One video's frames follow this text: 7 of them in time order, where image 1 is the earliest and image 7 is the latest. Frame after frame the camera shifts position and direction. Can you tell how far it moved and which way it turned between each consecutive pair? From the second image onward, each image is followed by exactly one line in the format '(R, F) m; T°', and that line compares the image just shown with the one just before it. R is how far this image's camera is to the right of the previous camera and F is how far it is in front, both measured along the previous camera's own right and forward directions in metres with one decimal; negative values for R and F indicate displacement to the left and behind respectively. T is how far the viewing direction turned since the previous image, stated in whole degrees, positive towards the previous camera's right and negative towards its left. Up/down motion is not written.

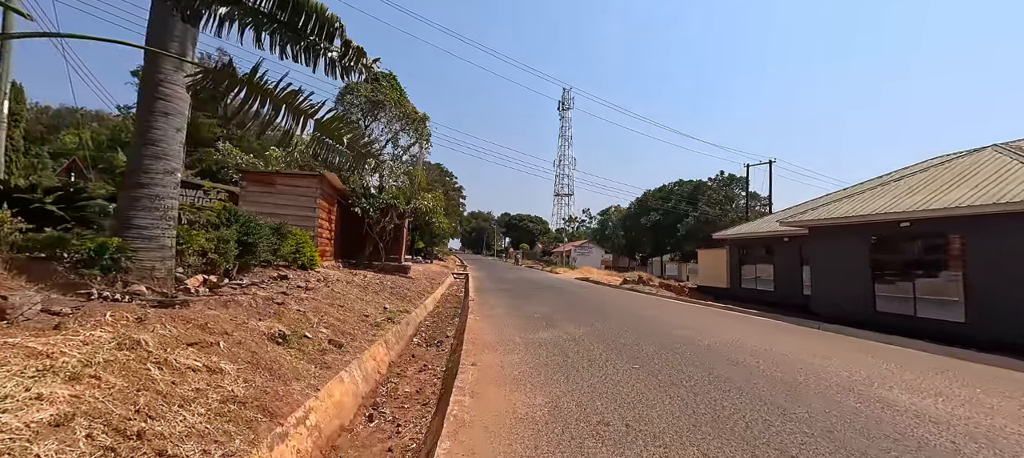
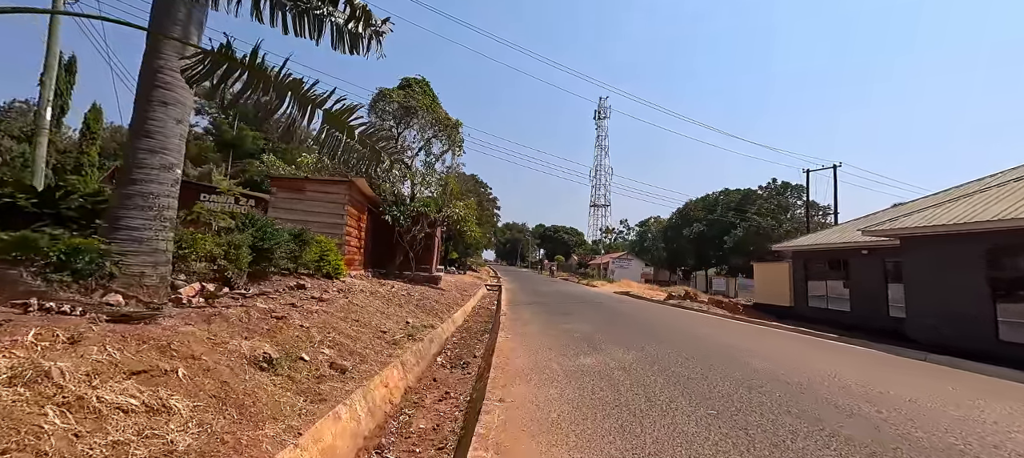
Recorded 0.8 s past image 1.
(0.0, +0.9) m; -5°
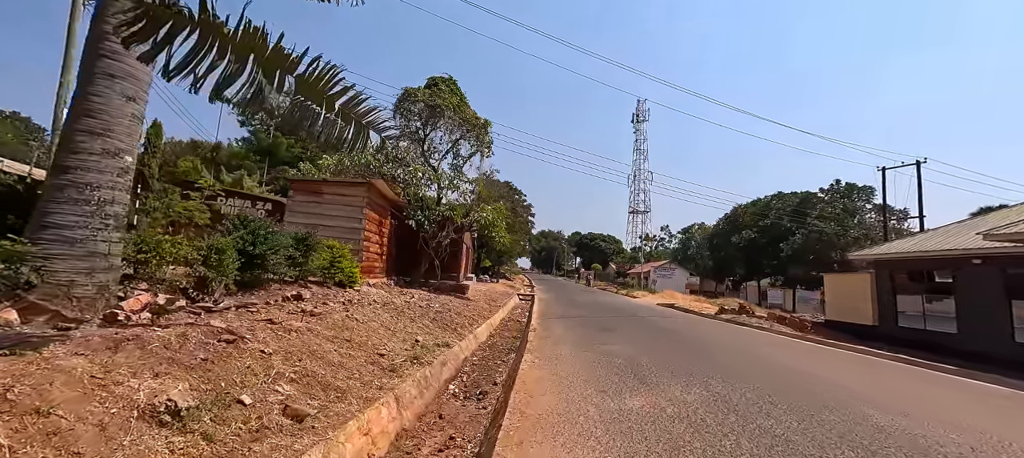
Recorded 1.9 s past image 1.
(+0.1, +1.2) m; -5°
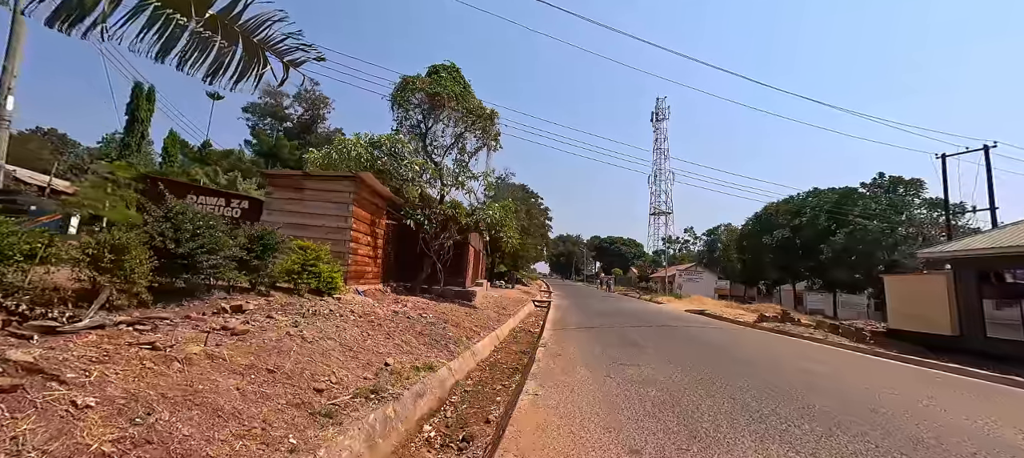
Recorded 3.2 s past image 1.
(+0.3, +1.5) m; -3°
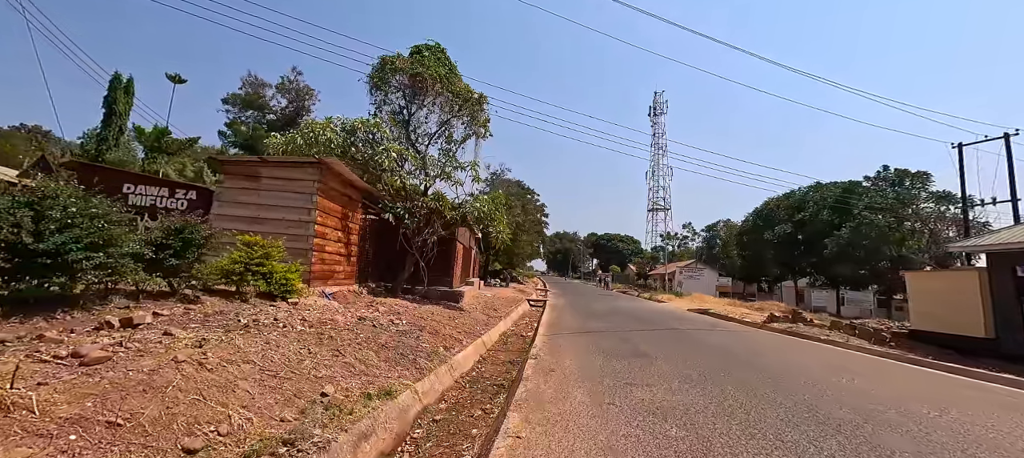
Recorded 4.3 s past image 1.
(+0.2, +1.2) m; 0°
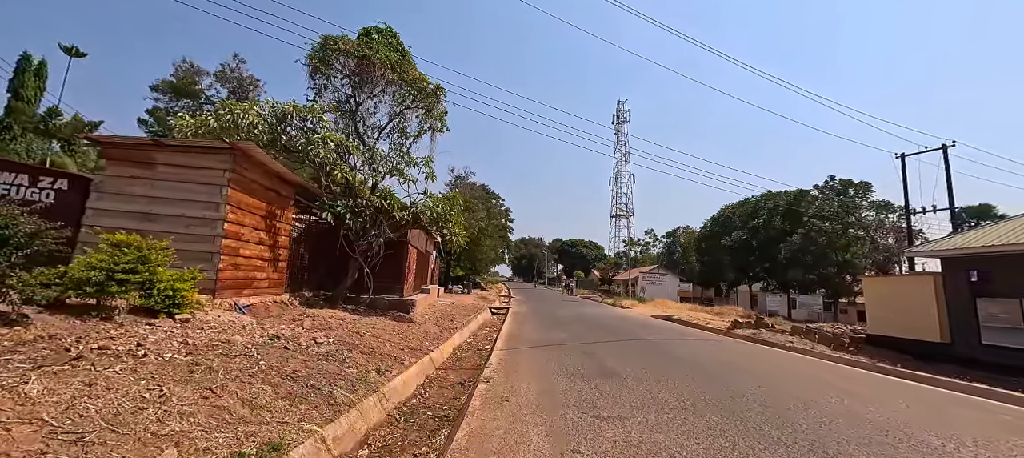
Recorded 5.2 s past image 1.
(+0.2, +1.0) m; +5°
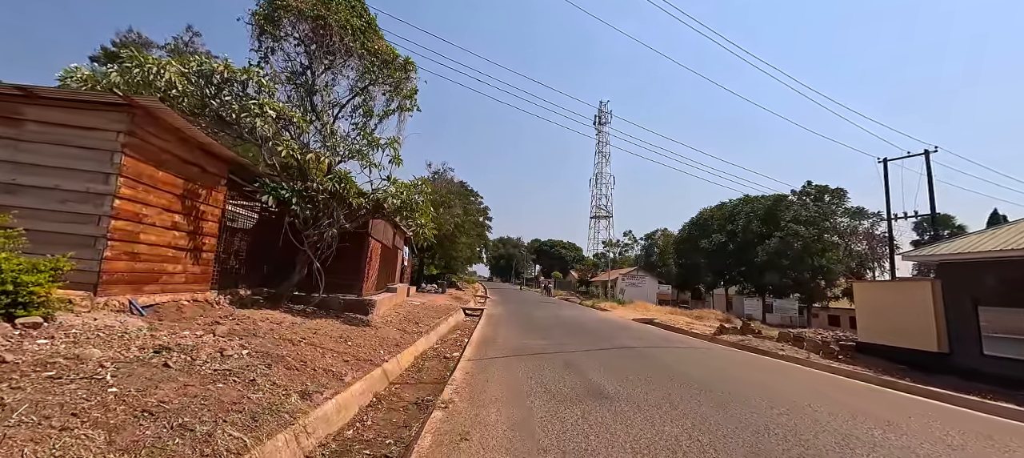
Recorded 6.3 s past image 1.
(+0.1, +1.2) m; +3°
